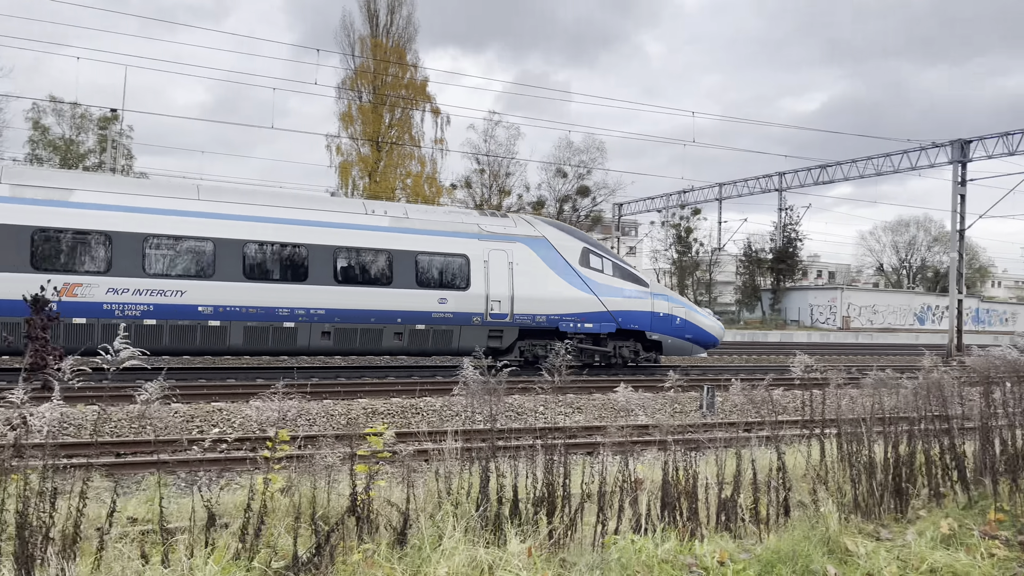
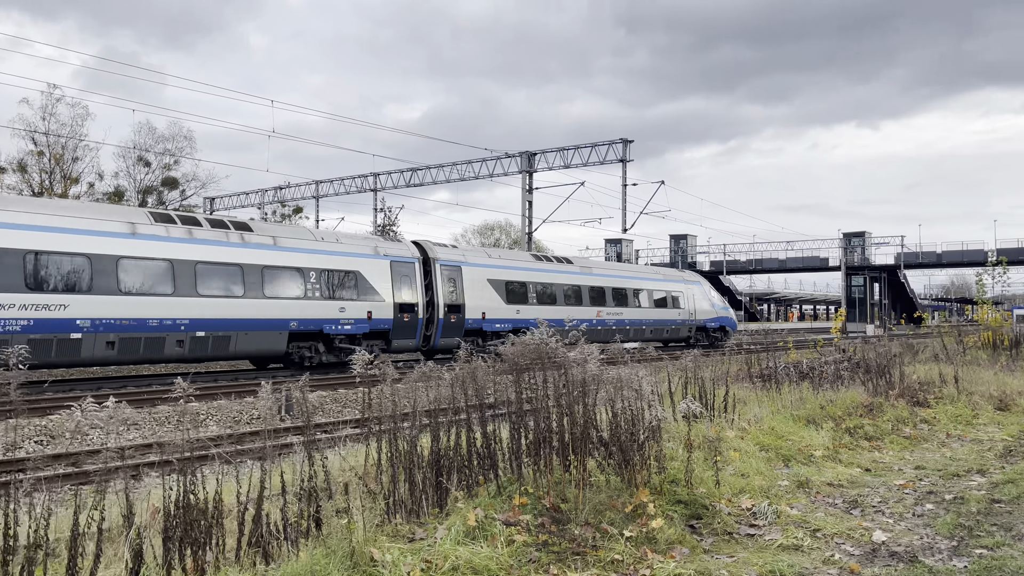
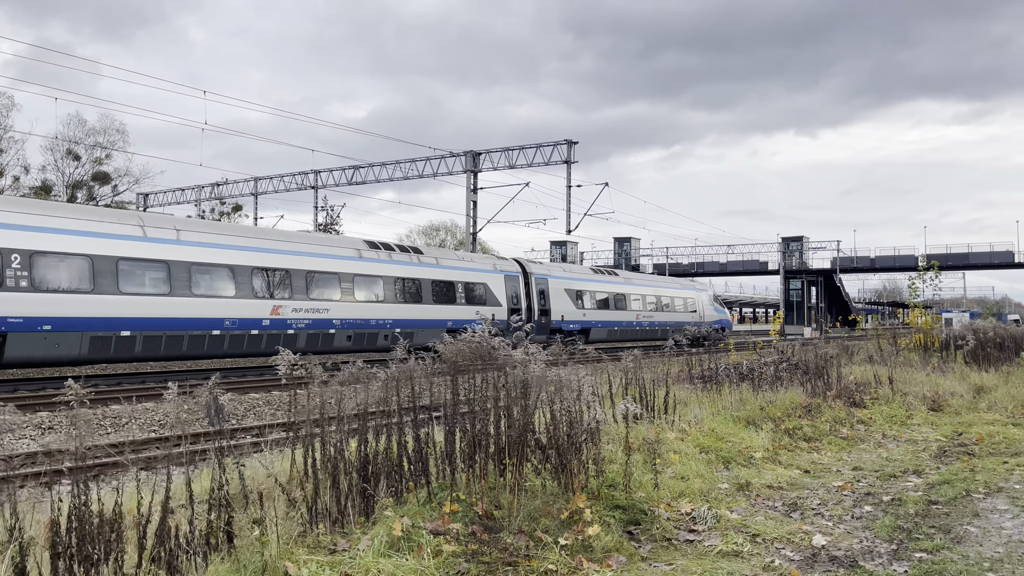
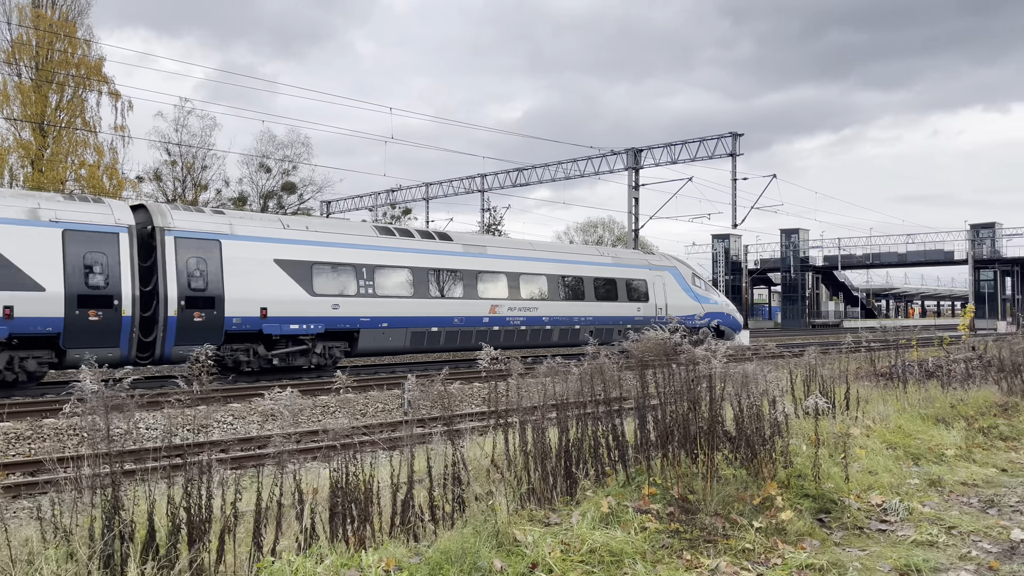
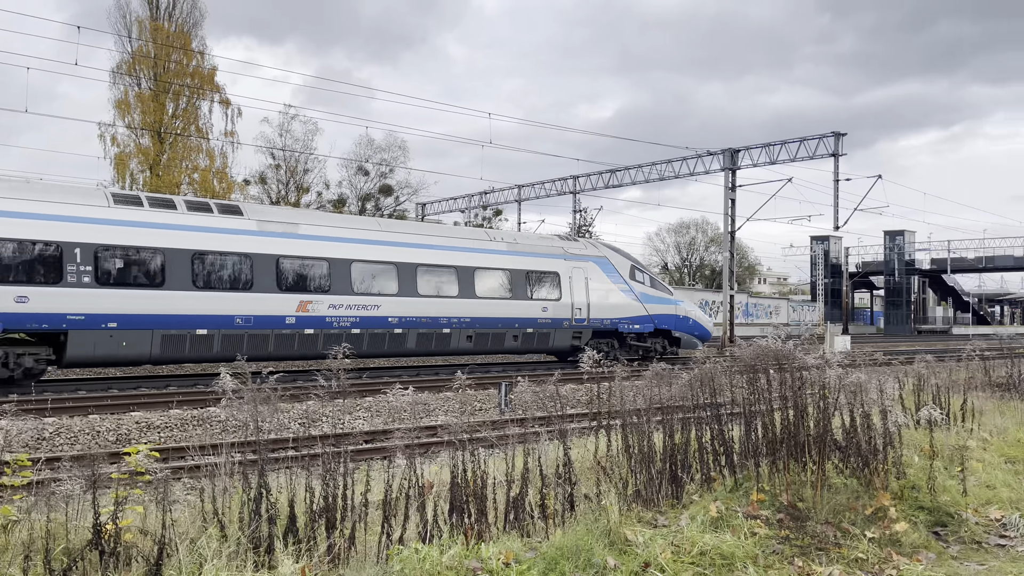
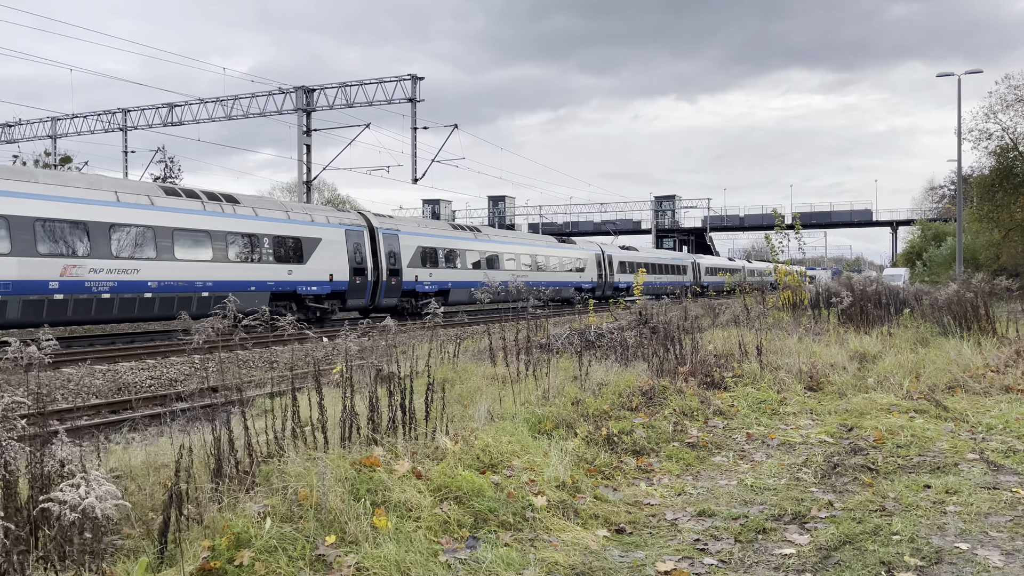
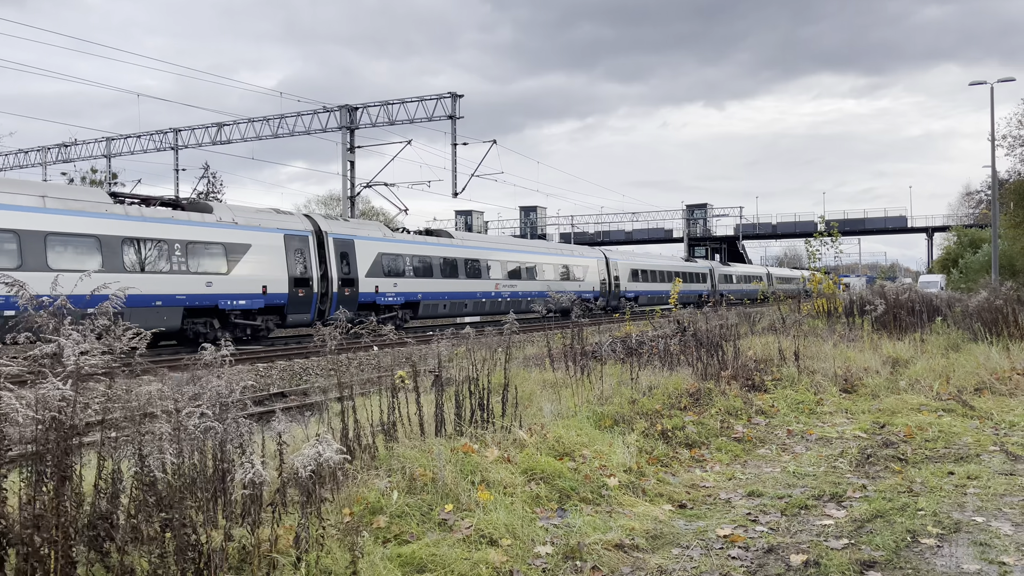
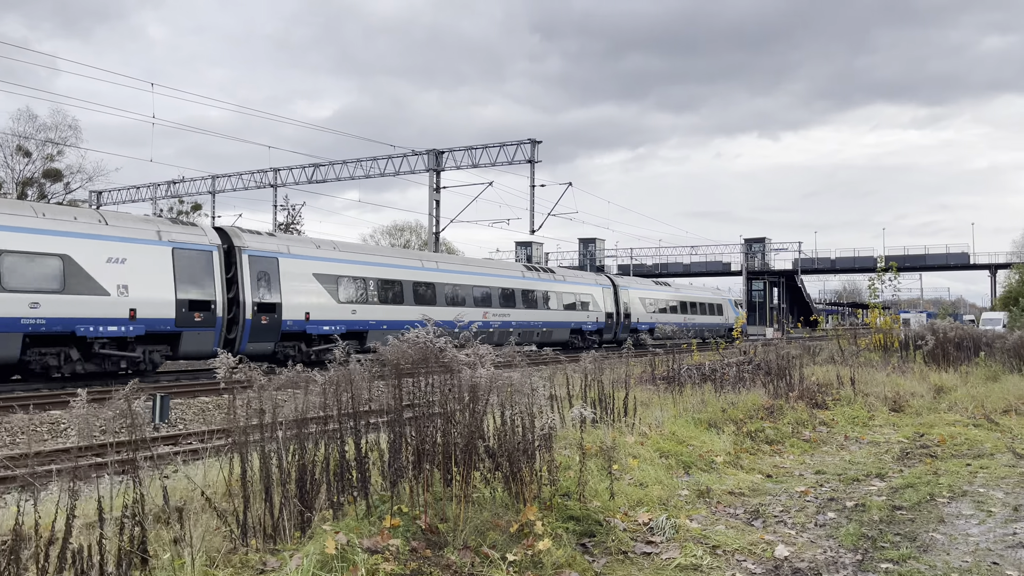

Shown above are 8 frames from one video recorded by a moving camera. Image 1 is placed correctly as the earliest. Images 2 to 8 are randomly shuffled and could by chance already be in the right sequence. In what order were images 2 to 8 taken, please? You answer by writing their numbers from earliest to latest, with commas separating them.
5, 4, 2, 3, 8, 7, 6
